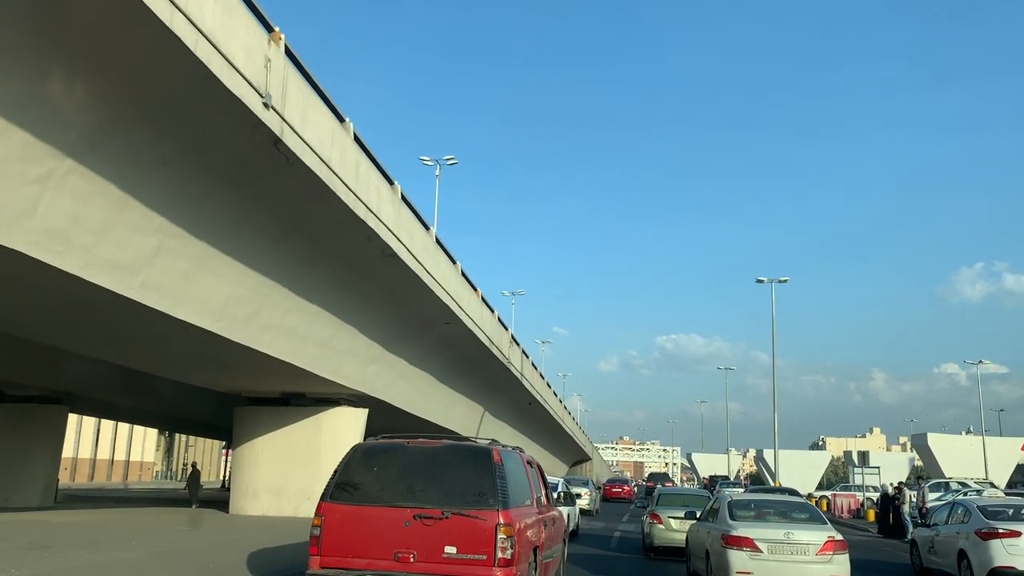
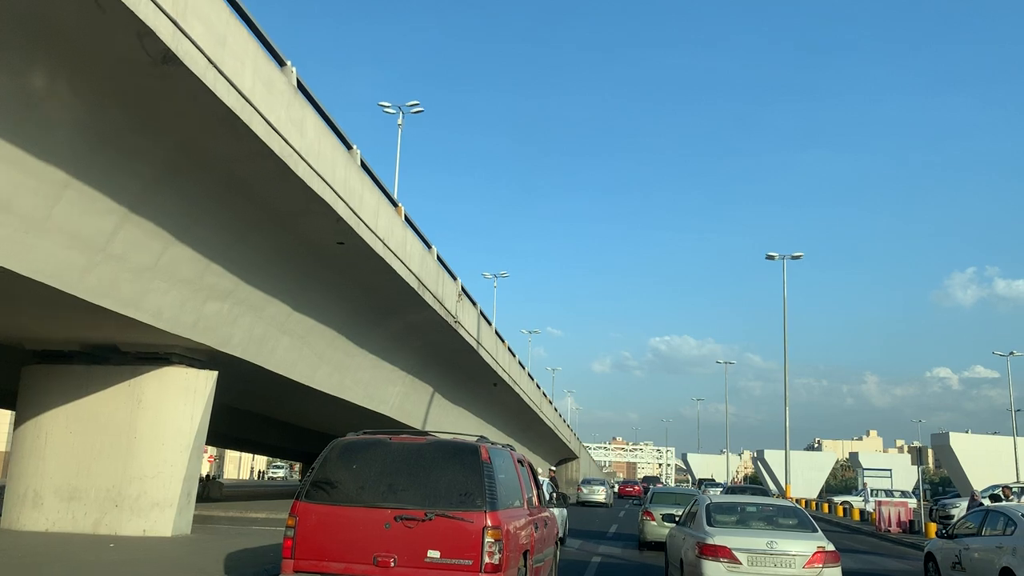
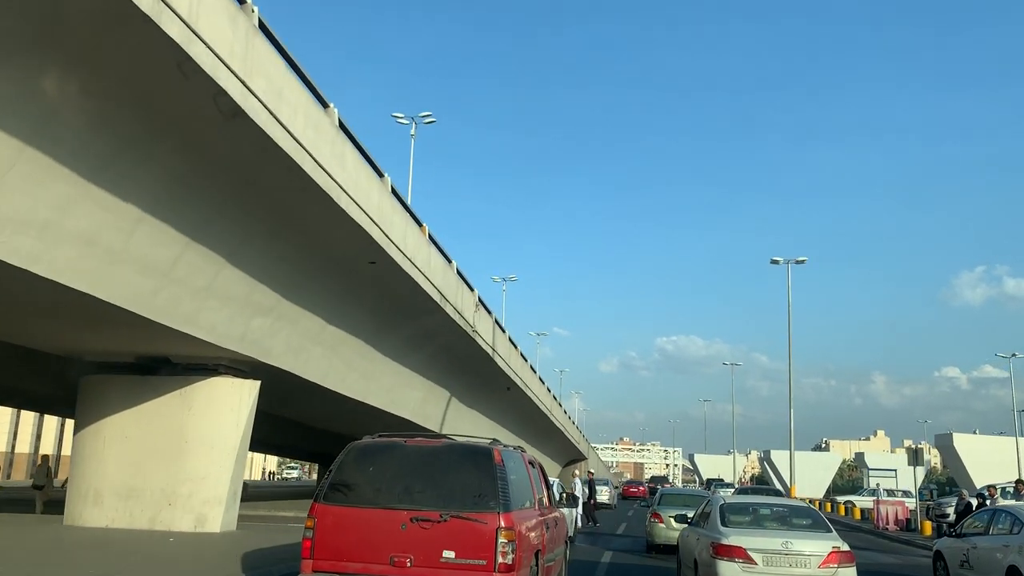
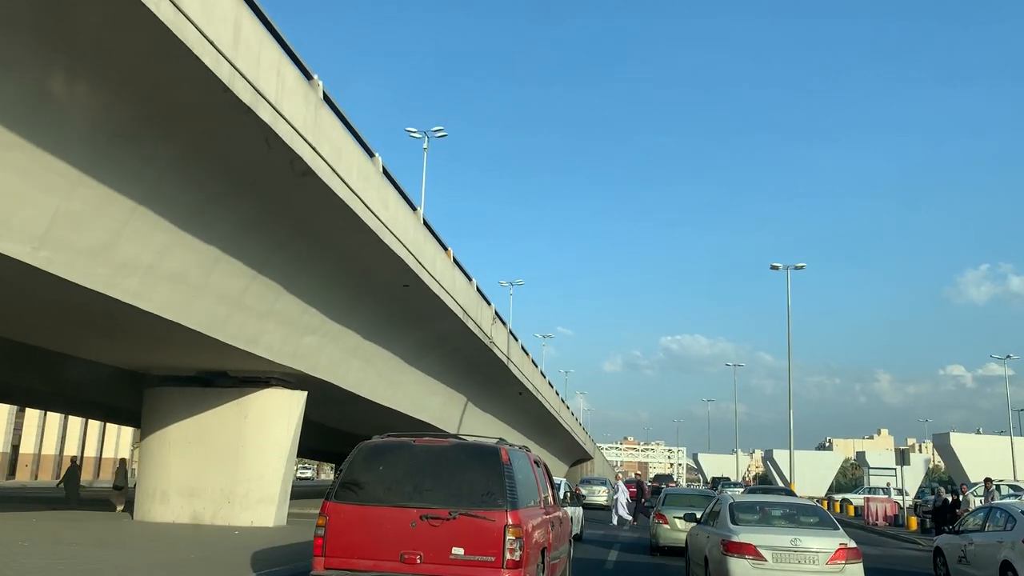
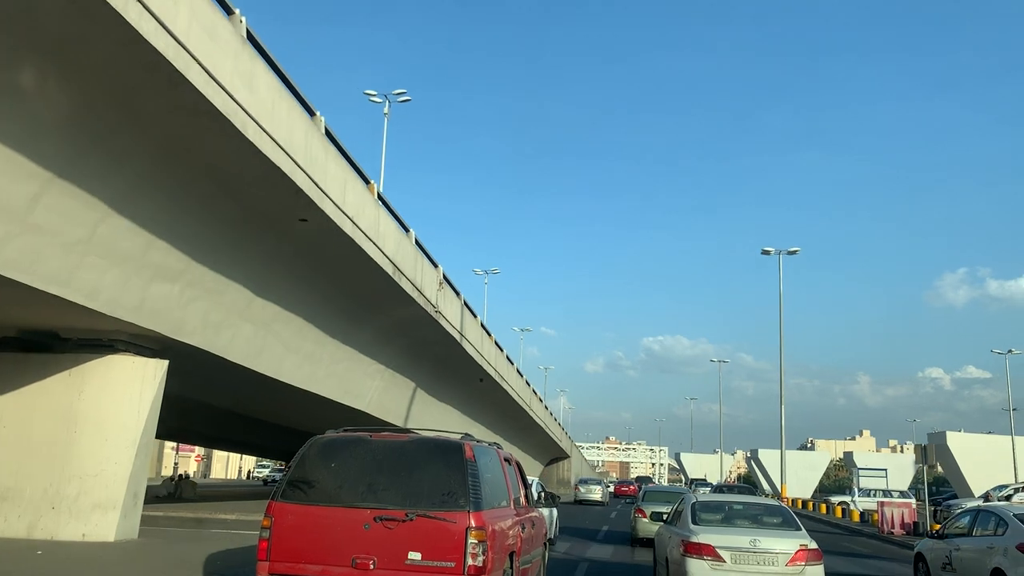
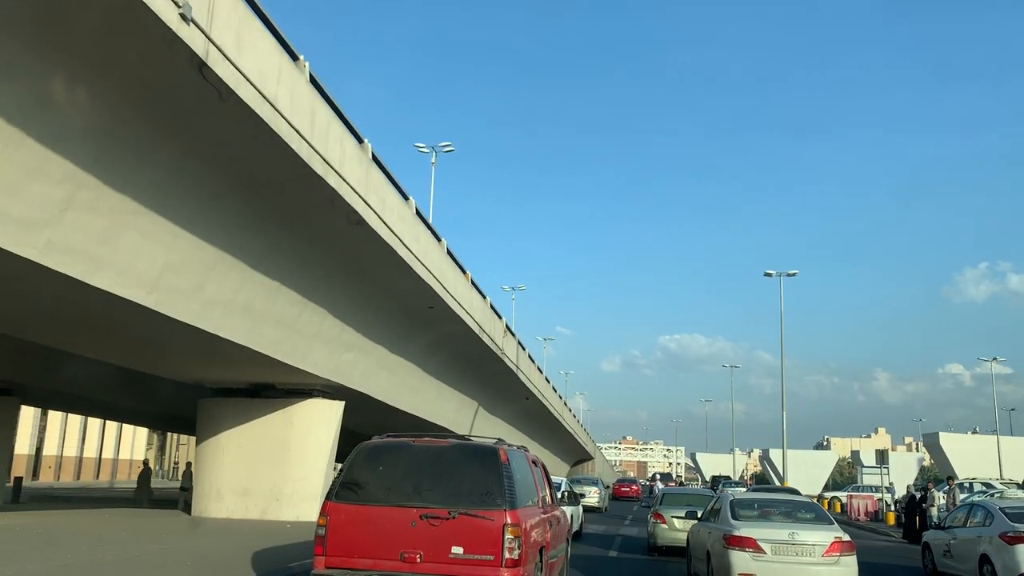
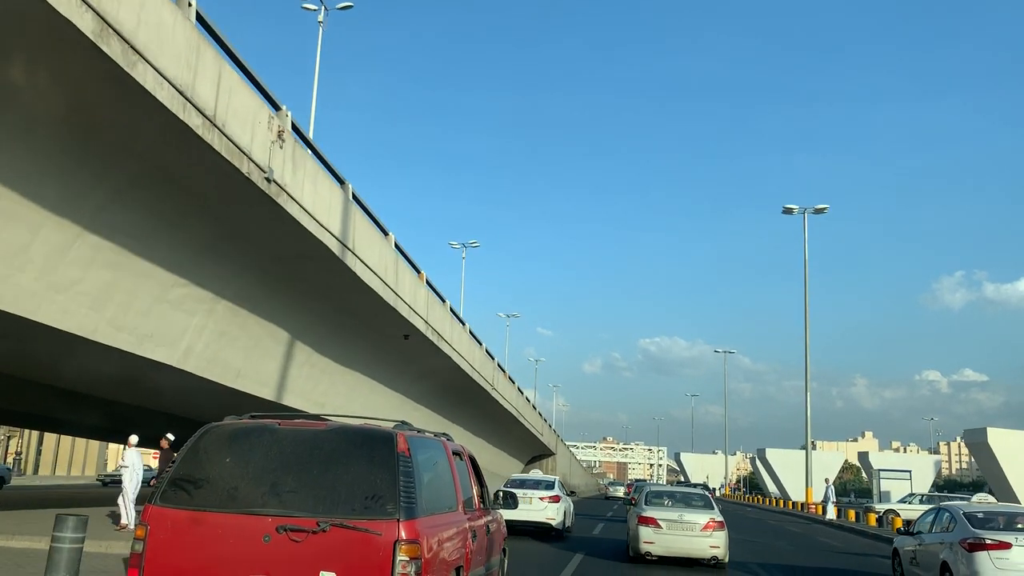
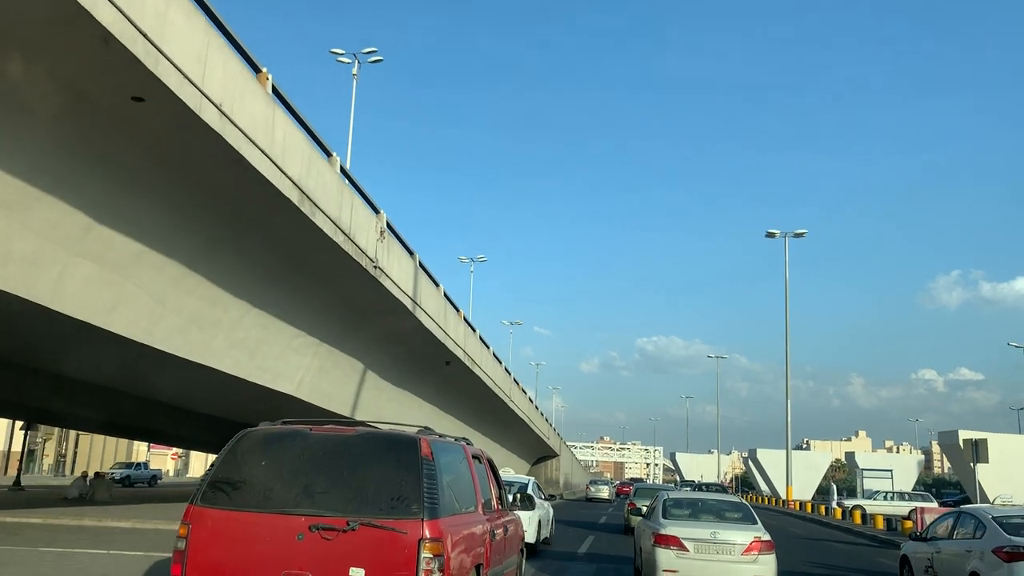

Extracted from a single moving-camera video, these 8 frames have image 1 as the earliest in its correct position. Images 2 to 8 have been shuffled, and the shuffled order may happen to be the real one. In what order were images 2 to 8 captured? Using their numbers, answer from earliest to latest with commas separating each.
6, 4, 3, 2, 5, 8, 7
